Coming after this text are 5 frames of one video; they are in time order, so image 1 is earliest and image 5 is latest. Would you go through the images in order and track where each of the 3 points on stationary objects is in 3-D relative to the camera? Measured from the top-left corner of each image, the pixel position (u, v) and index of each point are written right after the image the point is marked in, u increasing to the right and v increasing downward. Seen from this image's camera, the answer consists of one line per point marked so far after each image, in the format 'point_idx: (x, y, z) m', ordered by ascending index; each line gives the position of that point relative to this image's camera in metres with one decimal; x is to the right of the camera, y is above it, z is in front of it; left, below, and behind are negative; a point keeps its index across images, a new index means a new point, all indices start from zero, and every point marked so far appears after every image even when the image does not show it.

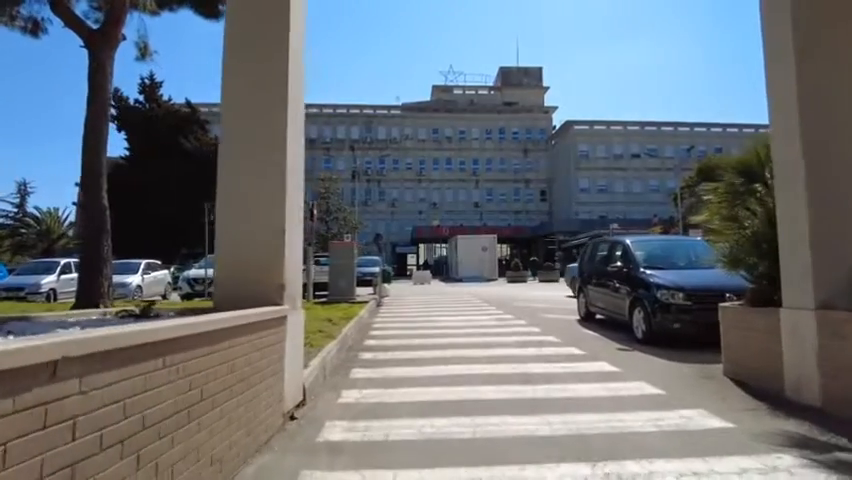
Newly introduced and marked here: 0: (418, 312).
0: (-0.3, -2.5, +19.0) m
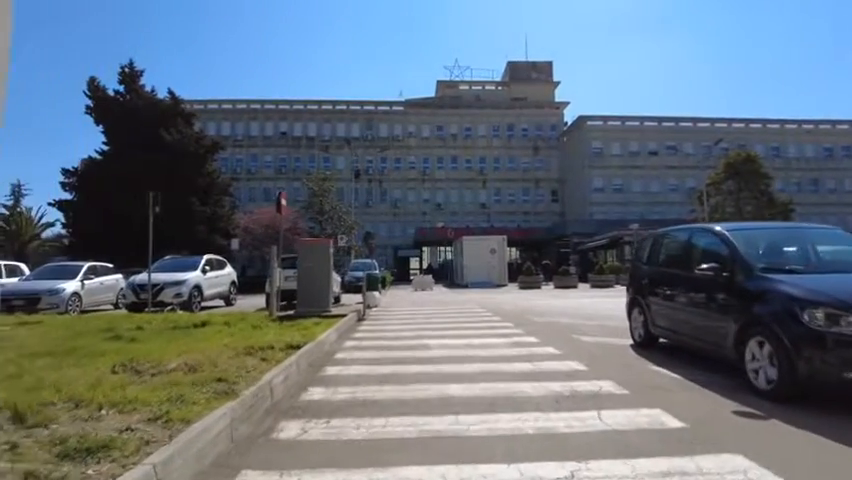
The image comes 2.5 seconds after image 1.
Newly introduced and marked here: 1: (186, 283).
0: (-0.4, -2.4, +14.6) m
1: (-8.9, -1.6, +19.8) m
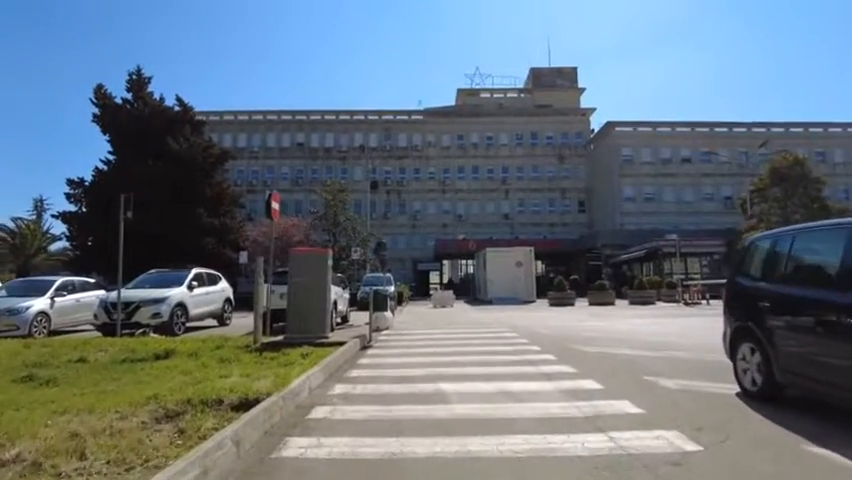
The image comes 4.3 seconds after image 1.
0: (0.0, -2.6, +11.5) m
1: (-8.3, -1.9, +17.1) m
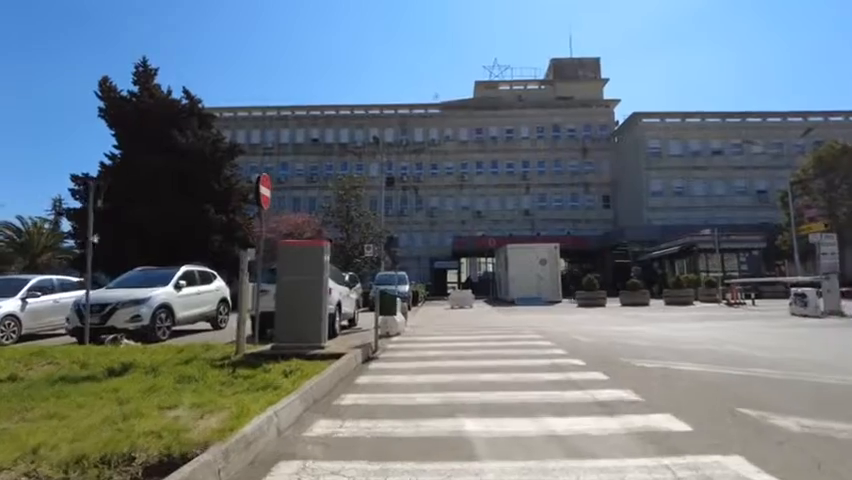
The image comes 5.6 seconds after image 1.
0: (+0.2, -2.4, +9.2) m
1: (-7.8, -1.7, +15.0) m
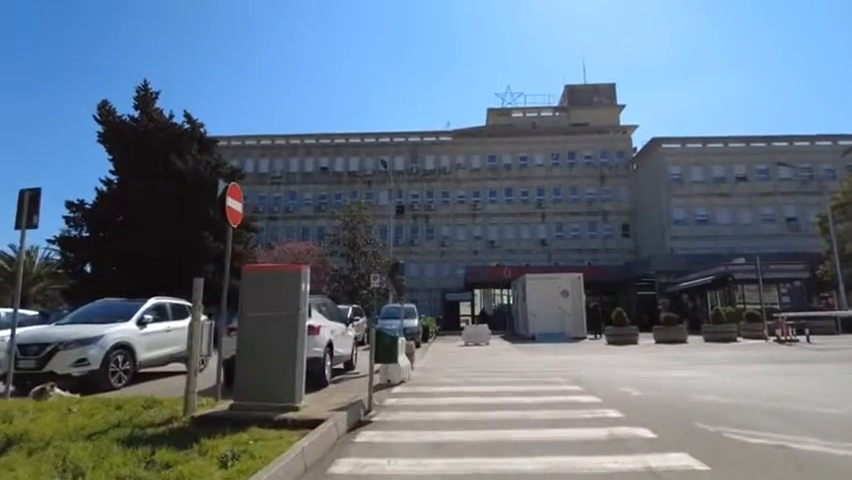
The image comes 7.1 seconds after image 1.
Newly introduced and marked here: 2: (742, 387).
0: (+0.4, -2.6, +6.4) m
1: (-7.6, -2.4, +12.4) m
2: (+7.1, -3.3, +12.2) m
